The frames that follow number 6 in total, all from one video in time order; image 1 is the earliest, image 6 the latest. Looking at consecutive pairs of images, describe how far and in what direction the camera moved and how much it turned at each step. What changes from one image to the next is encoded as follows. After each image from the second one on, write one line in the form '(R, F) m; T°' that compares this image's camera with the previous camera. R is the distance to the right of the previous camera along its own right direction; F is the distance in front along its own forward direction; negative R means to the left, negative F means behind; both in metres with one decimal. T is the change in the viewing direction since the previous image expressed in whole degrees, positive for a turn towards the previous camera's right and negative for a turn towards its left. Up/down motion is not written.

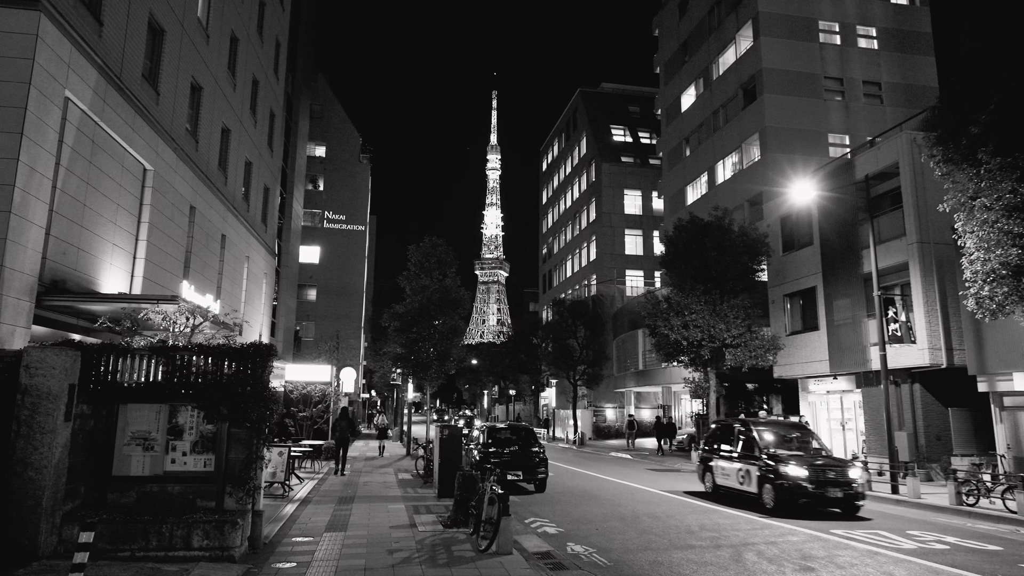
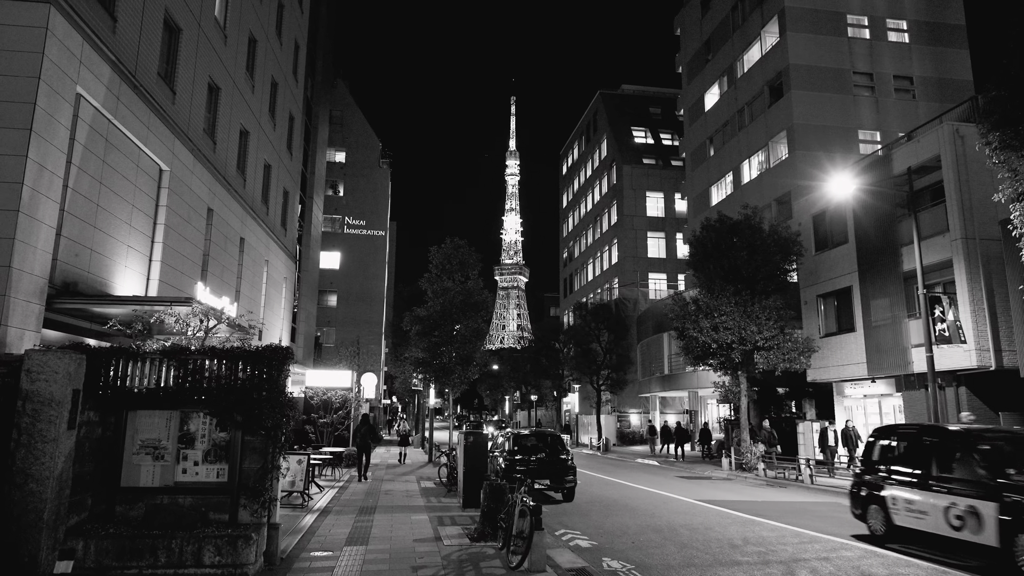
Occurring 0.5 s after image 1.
(-0.1, +0.6) m; -2°
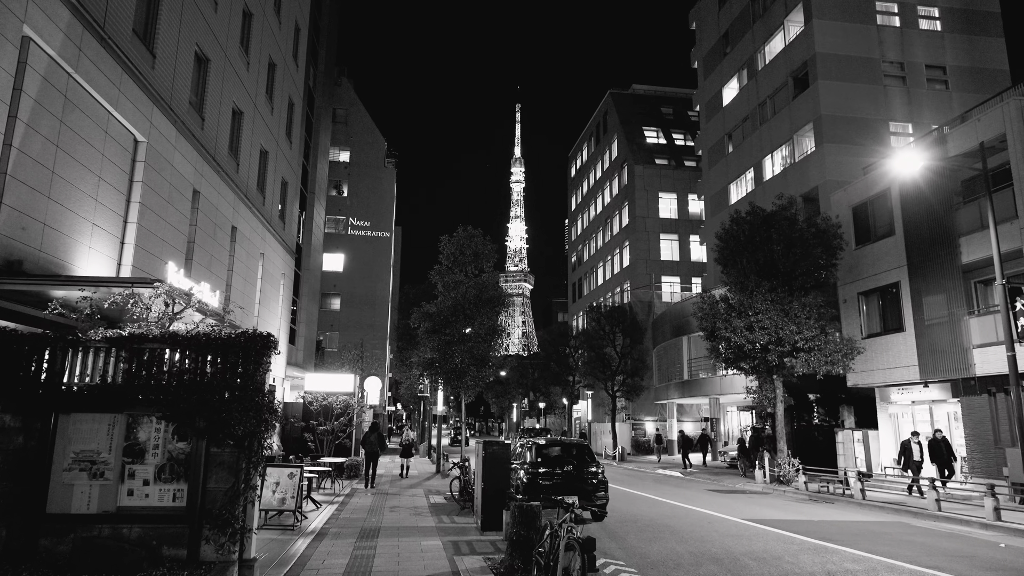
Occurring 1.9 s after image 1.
(-0.4, +1.9) m; 0°
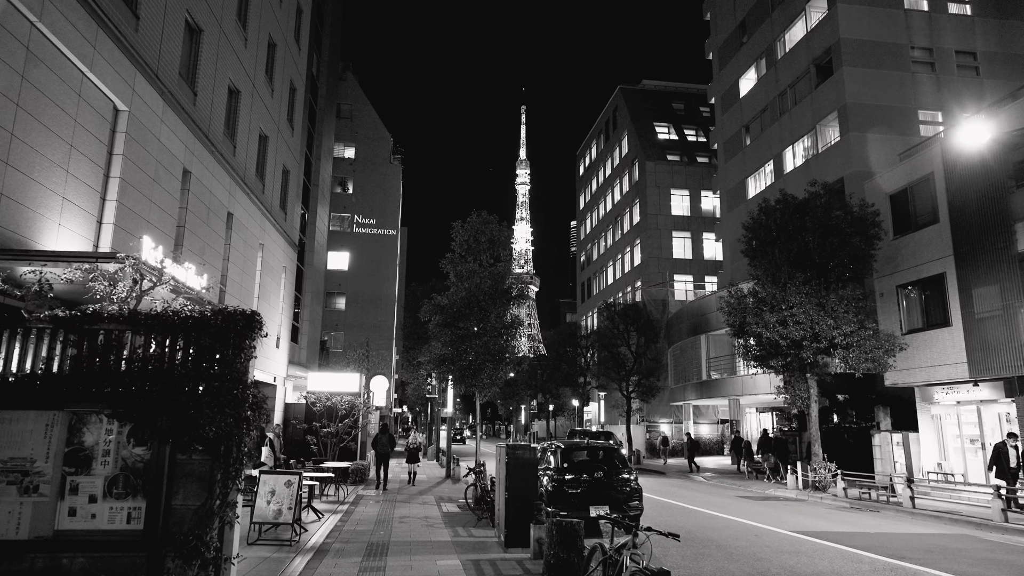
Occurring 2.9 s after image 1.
(-0.3, +1.4) m; 0°
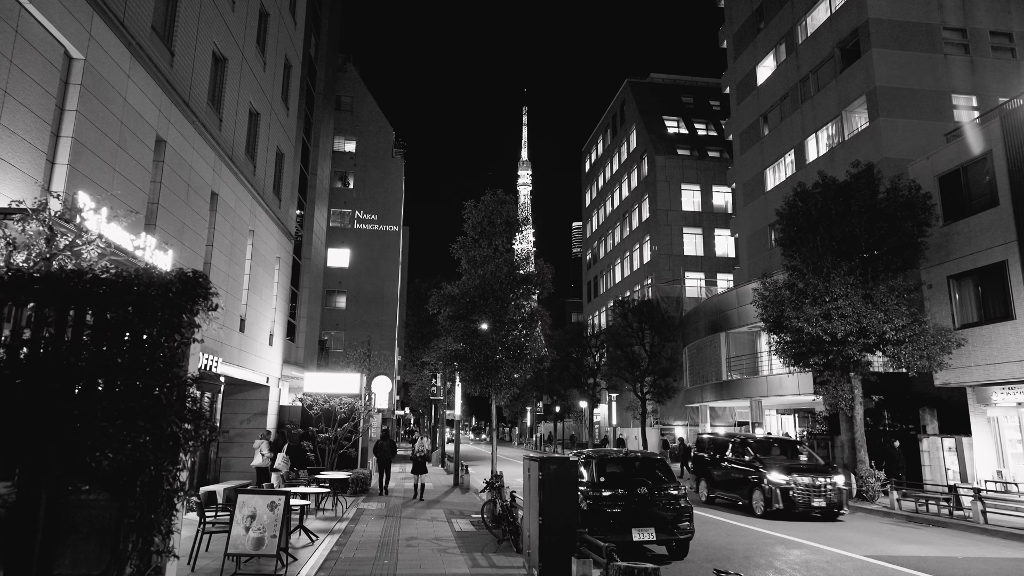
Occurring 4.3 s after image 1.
(-0.4, +1.9) m; 0°
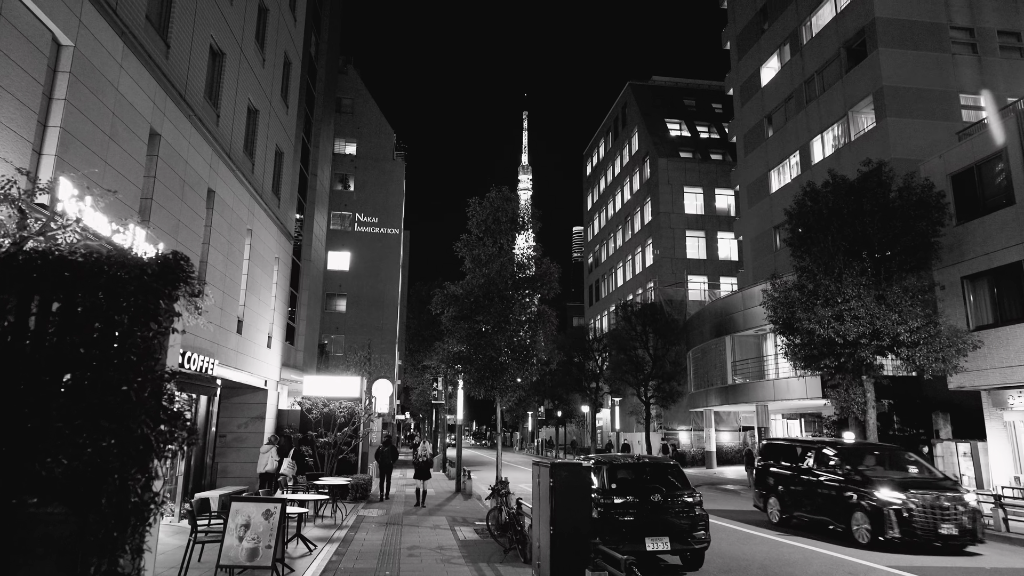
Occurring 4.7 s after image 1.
(-0.1, +0.4) m; 0°
